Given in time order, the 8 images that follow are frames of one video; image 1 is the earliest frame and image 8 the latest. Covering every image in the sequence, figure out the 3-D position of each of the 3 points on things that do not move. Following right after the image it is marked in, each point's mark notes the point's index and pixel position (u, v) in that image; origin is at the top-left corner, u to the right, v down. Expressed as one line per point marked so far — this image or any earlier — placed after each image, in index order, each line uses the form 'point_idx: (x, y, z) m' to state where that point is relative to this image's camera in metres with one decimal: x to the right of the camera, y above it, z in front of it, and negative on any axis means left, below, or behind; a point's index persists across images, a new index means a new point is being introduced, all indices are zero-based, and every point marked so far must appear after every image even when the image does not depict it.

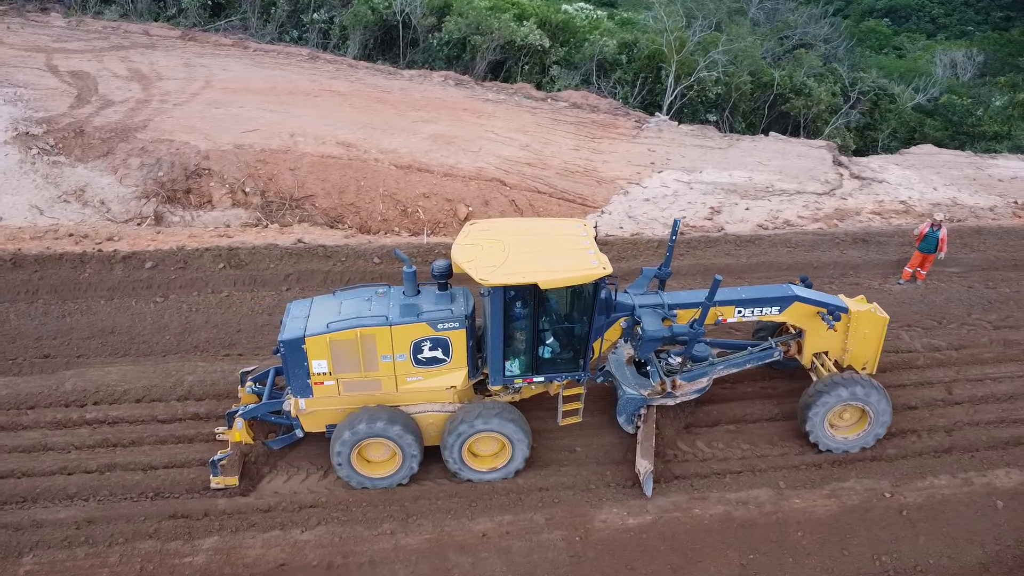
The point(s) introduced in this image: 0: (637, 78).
0: (+2.3, +3.9, +16.7) m
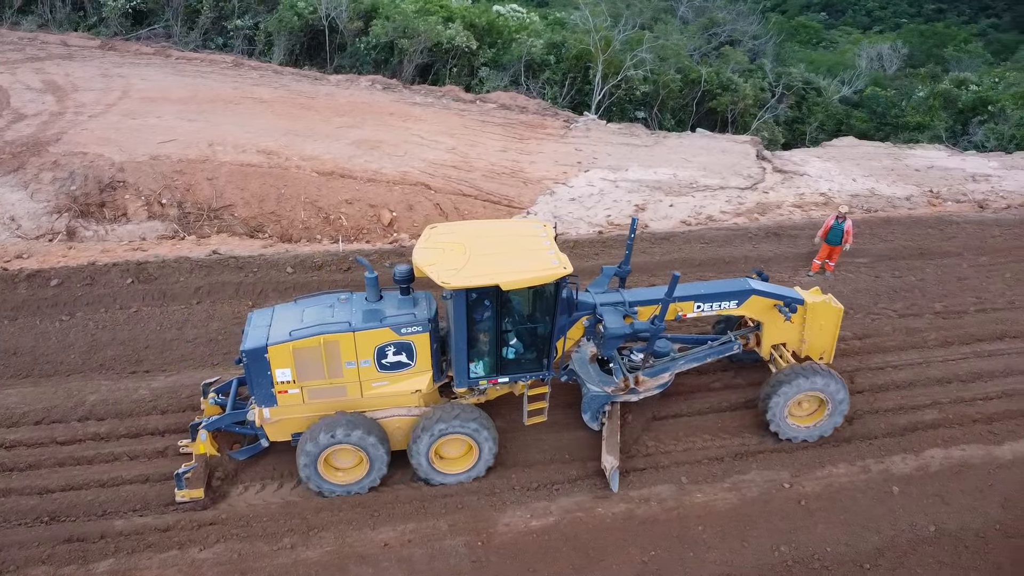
0: (+1.0, +4.0, +16.7) m
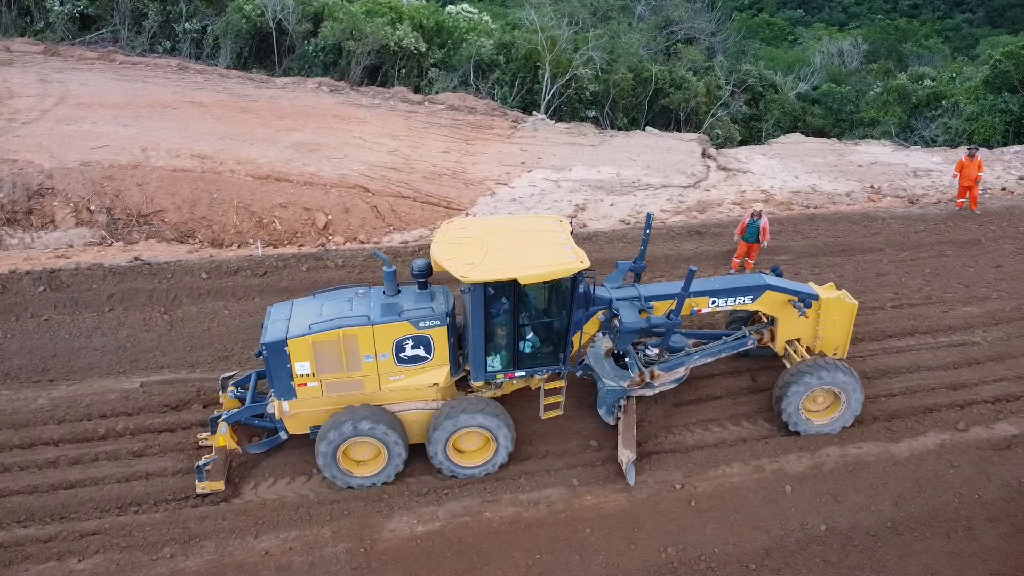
0: (+0.1, +3.9, +16.7) m
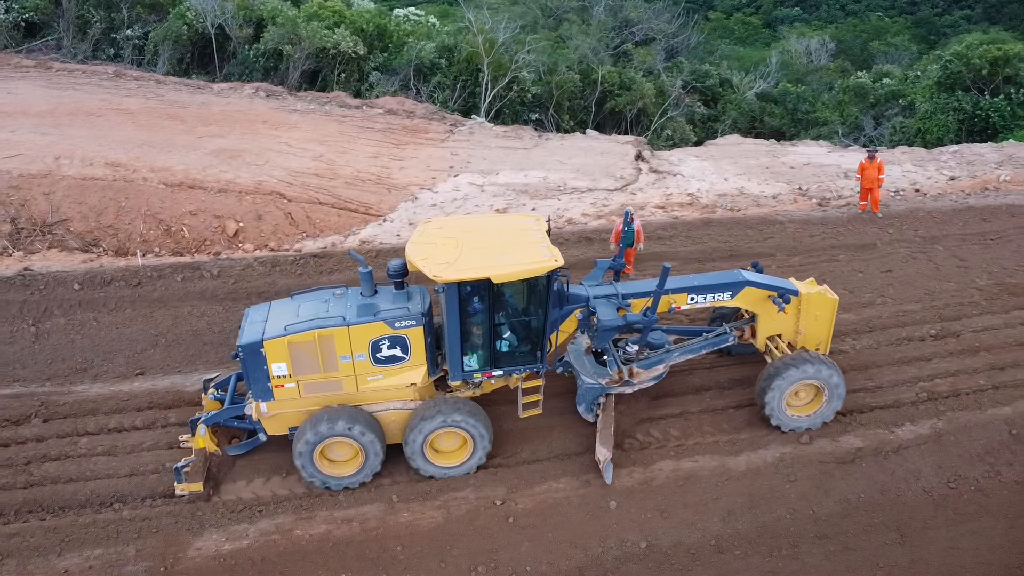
0: (-1.0, +3.9, +16.6) m
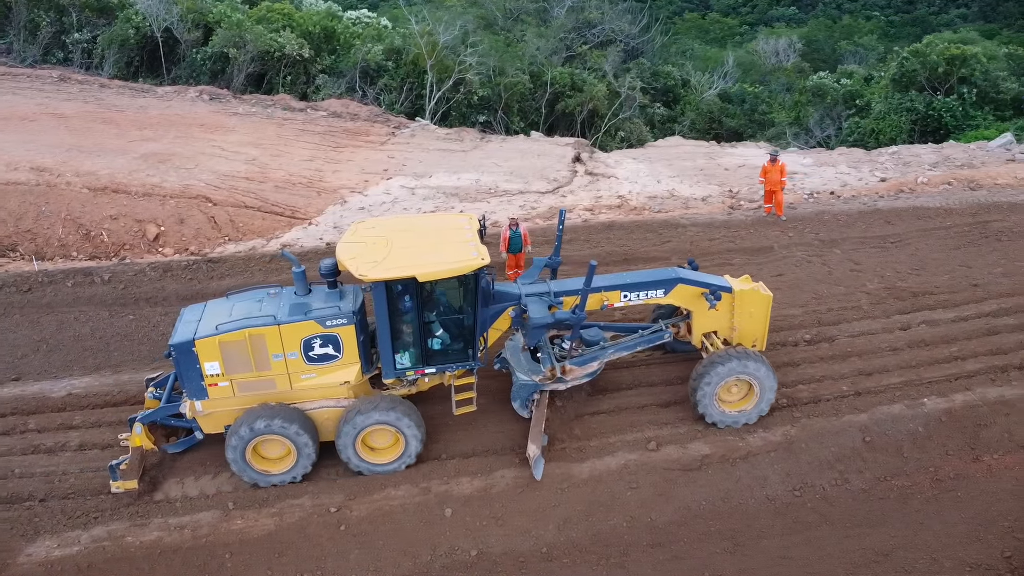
0: (-2.0, +3.8, +16.5) m
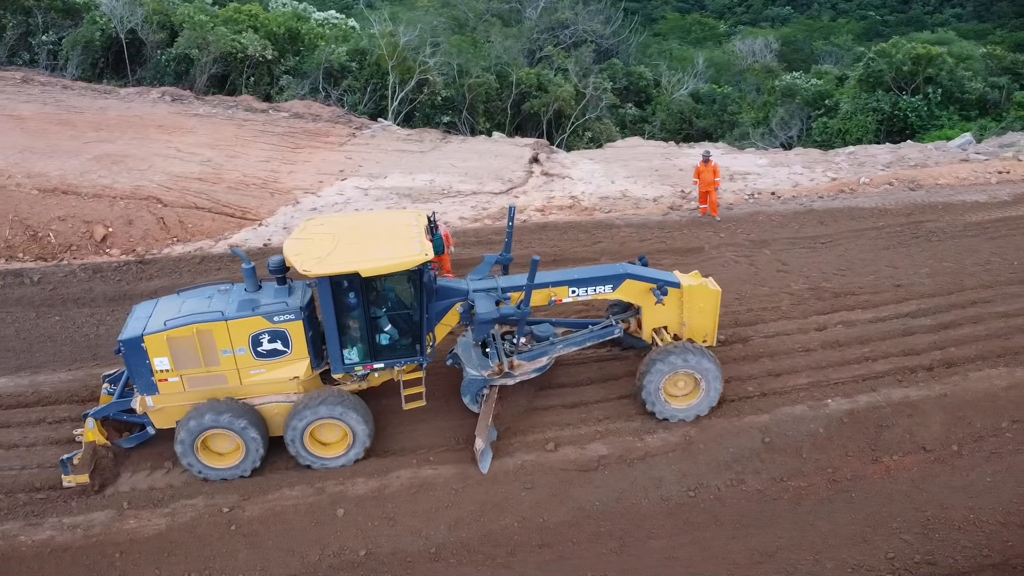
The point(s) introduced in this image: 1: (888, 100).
0: (-2.7, +3.8, +16.6) m
1: (+7.1, +3.6, +16.8) m
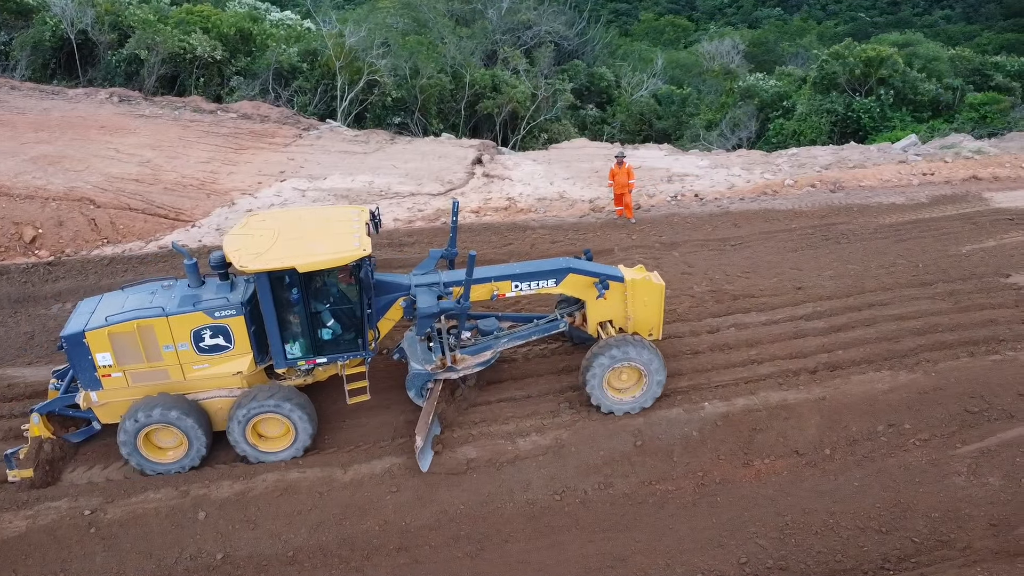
0: (-3.6, +3.8, +16.6) m
1: (+6.2, +3.5, +16.7) m
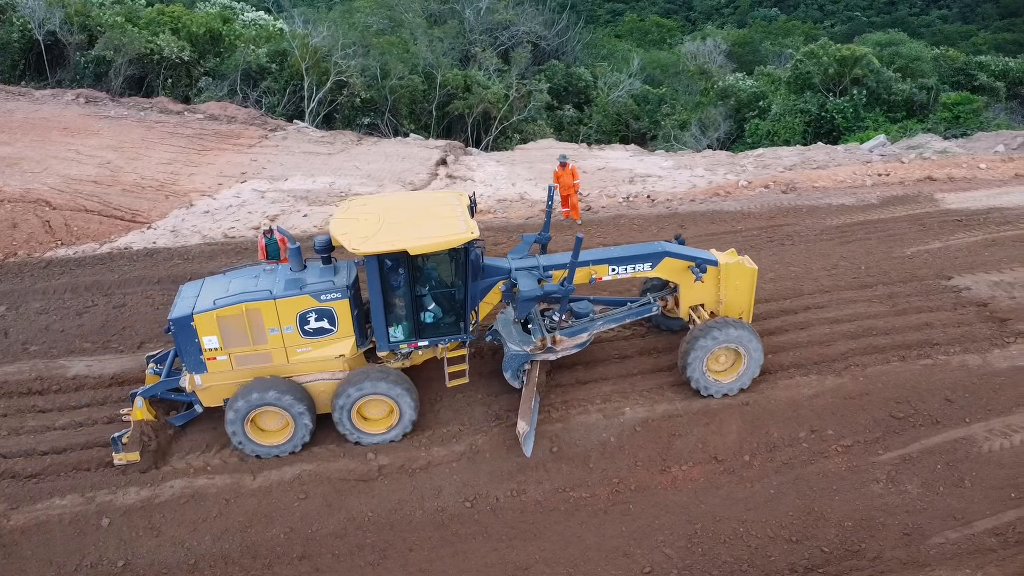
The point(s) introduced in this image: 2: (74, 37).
0: (-4.2, +3.7, +16.5) m
1: (+5.6, +3.5, +16.6) m
2: (-8.2, +4.7, +16.6) m
